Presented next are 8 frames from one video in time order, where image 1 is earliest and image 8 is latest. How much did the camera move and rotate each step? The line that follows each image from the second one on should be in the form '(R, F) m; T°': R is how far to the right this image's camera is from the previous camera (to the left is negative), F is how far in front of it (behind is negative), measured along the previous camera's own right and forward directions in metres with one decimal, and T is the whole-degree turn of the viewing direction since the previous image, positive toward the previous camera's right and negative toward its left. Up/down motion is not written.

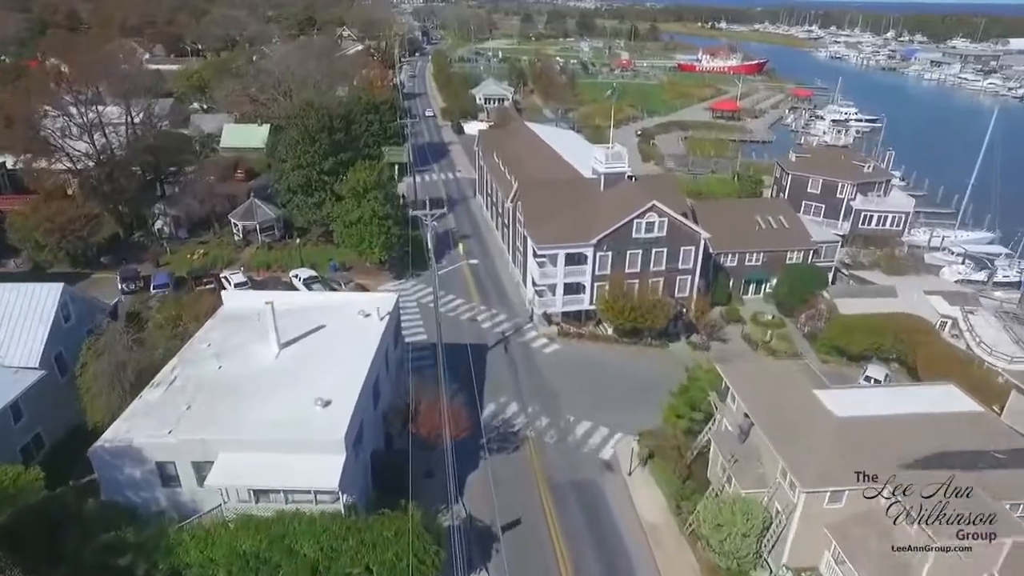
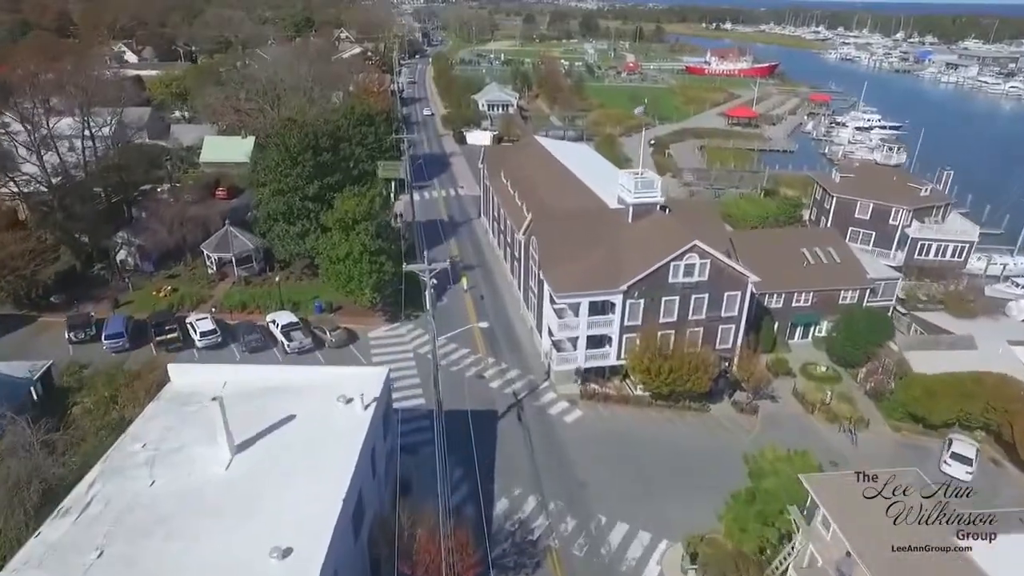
(-0.7, +5.6) m; 0°
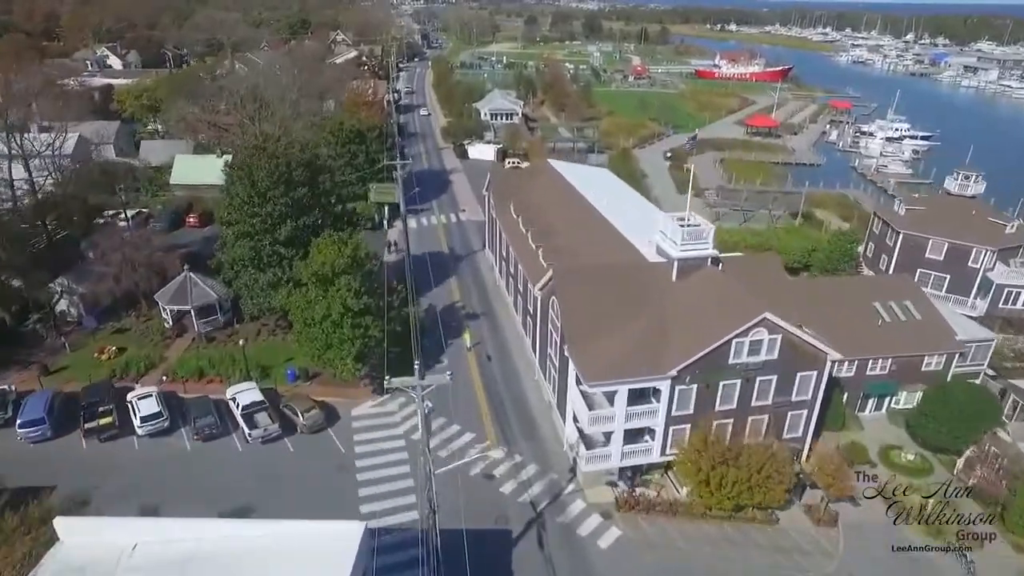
(-0.7, +6.5) m; 0°
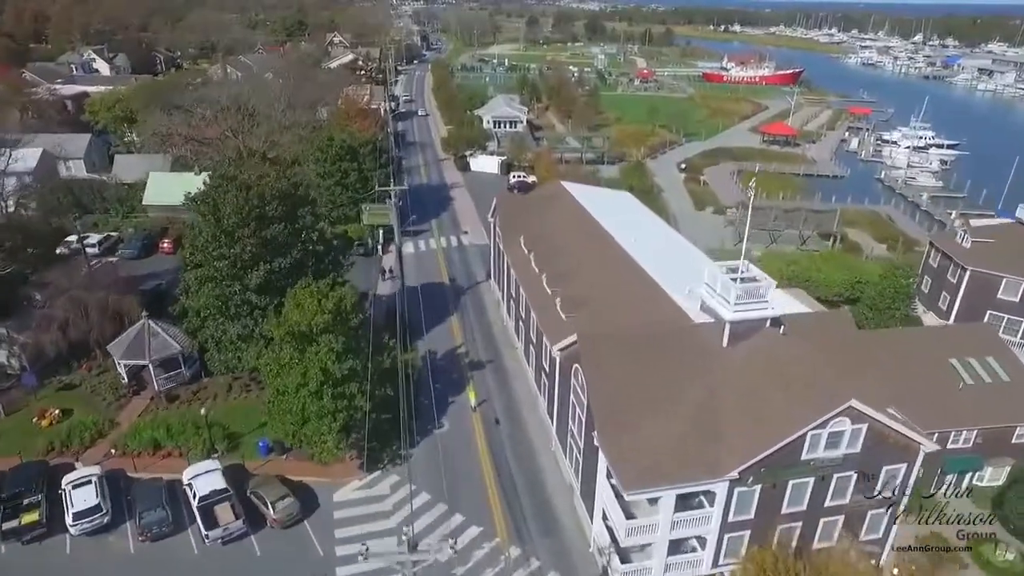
(-0.5, +4.9) m; 0°
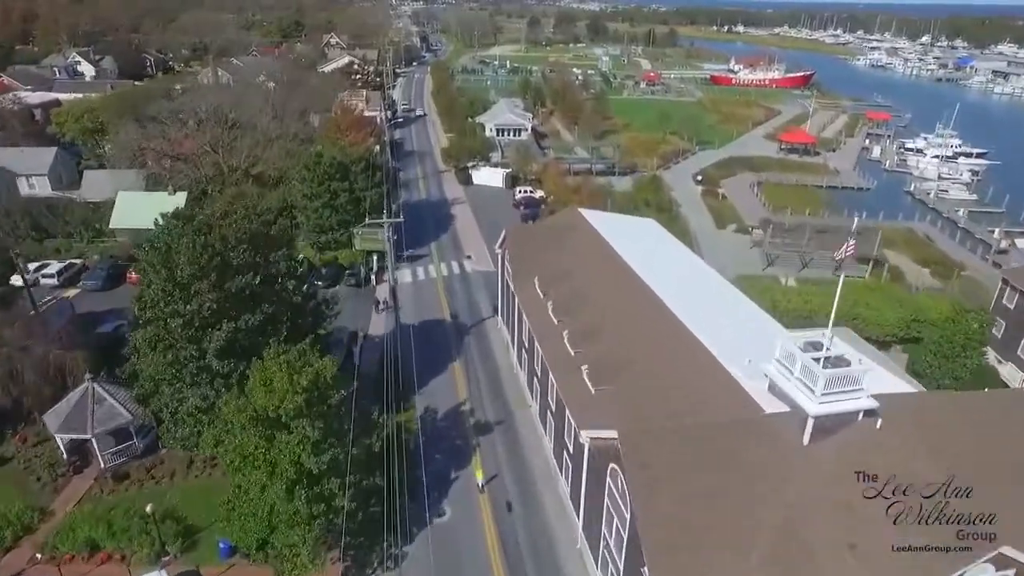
(-0.6, +4.8) m; 0°
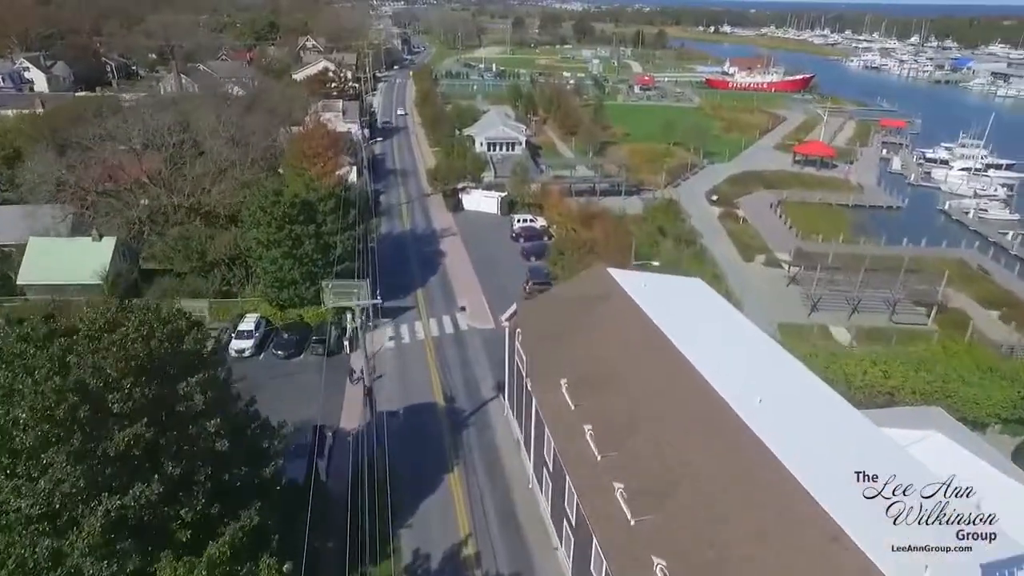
(-1.1, +7.8) m; +1°
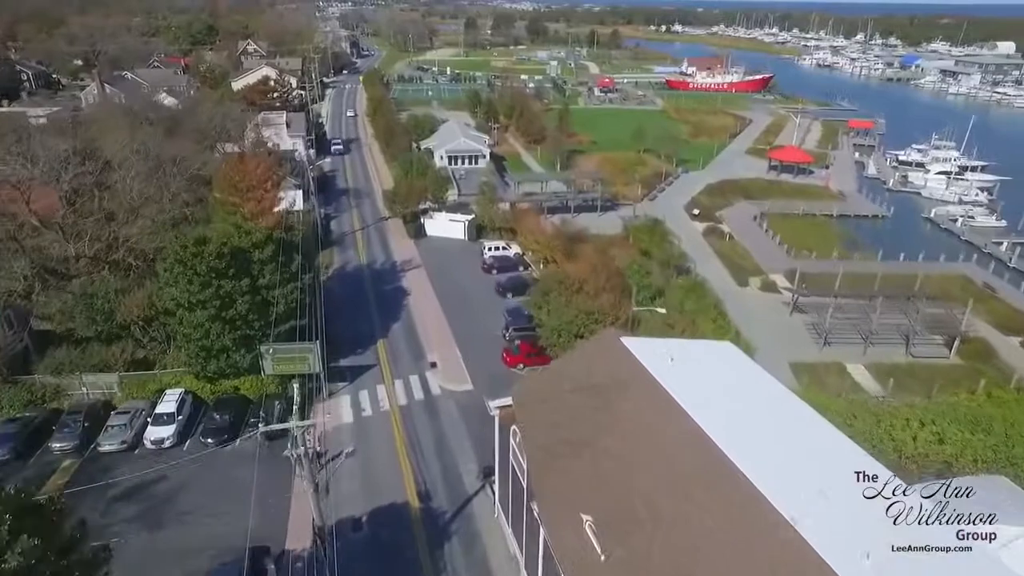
(-1.0, +5.7) m; +4°
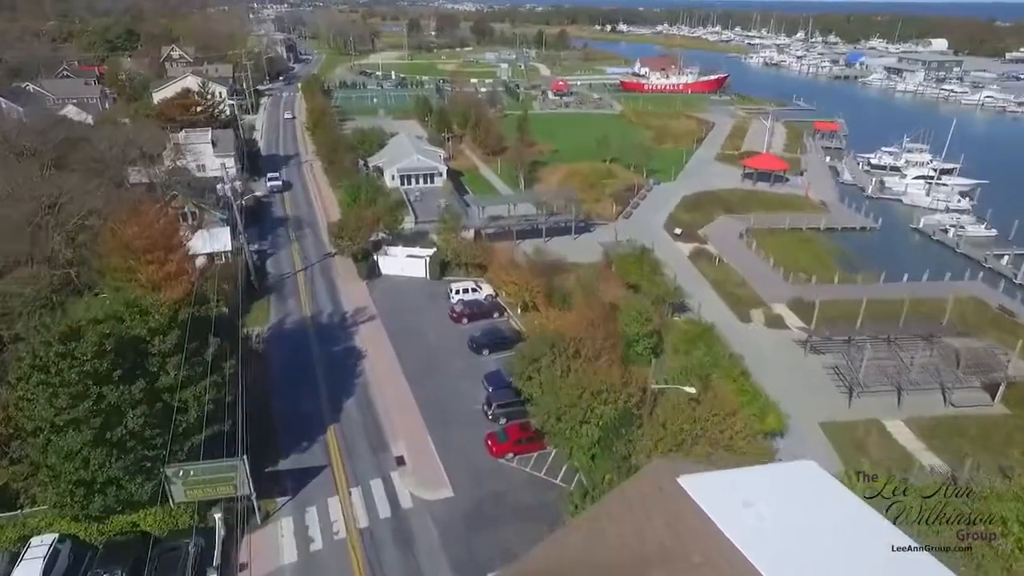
(-1.2, +6.7) m; +4°
